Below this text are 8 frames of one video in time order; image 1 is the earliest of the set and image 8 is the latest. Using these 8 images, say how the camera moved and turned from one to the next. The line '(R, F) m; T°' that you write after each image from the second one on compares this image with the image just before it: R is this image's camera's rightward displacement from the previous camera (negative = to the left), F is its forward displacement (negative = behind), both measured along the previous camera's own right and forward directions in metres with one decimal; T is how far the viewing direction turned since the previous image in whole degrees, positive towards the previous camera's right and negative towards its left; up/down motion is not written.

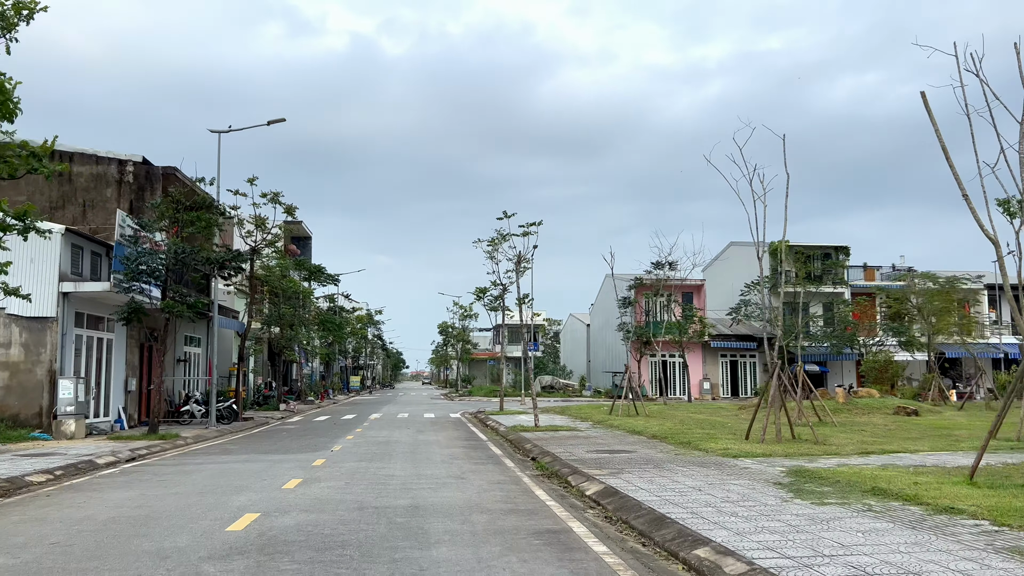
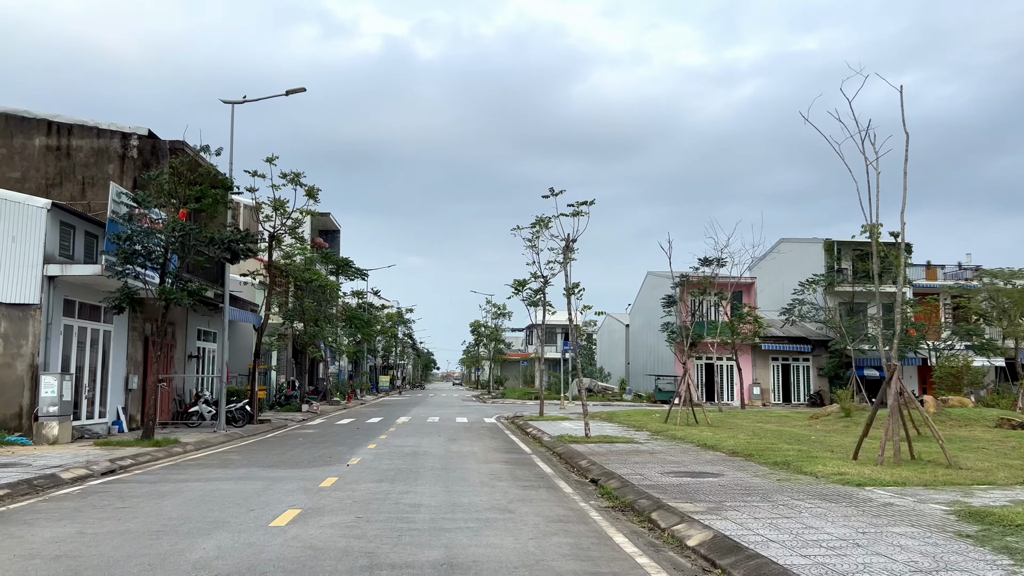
(-0.4, +2.8) m; -2°
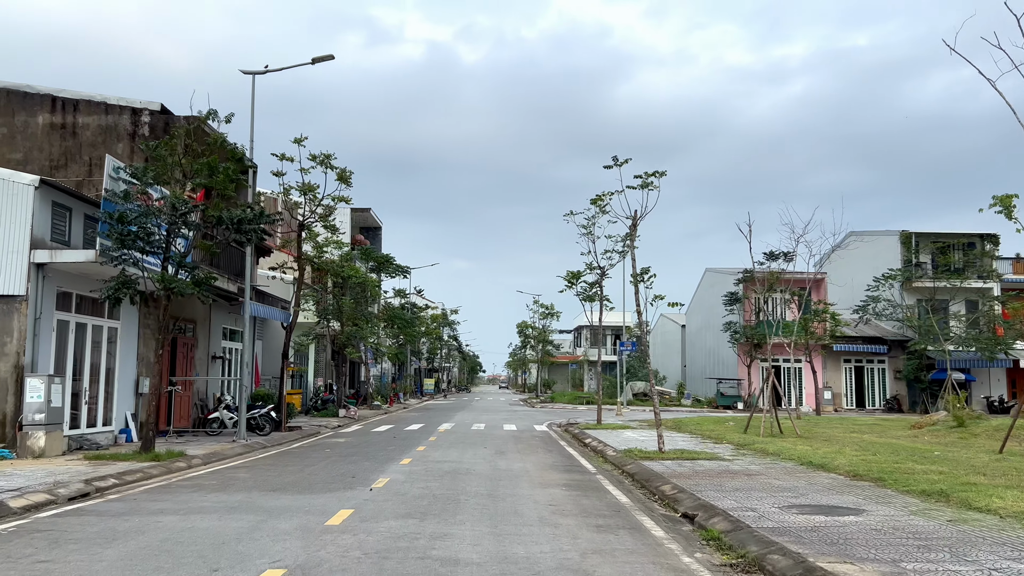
(-0.2, +2.7) m; -3°
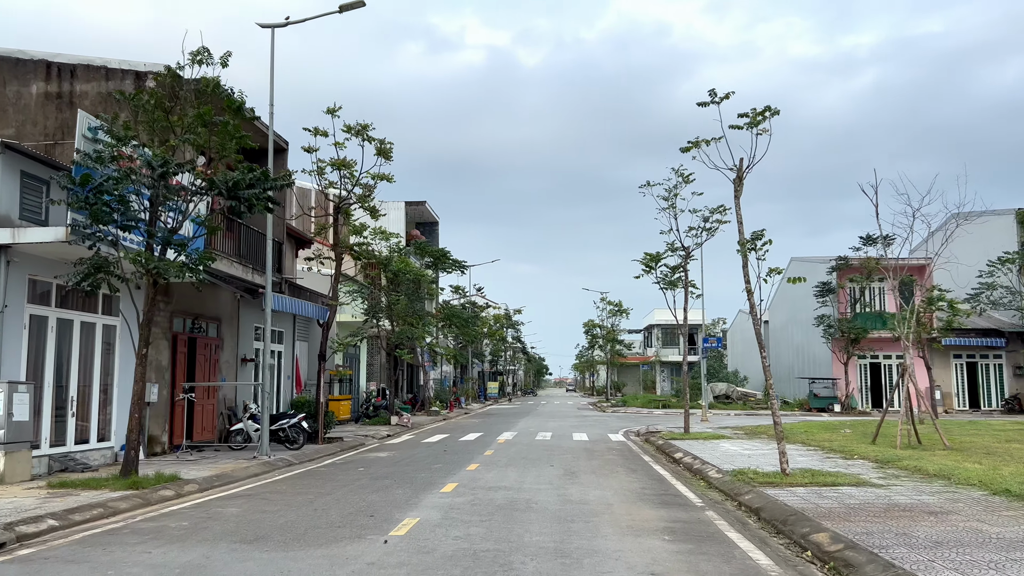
(-0.1, +3.4) m; -5°
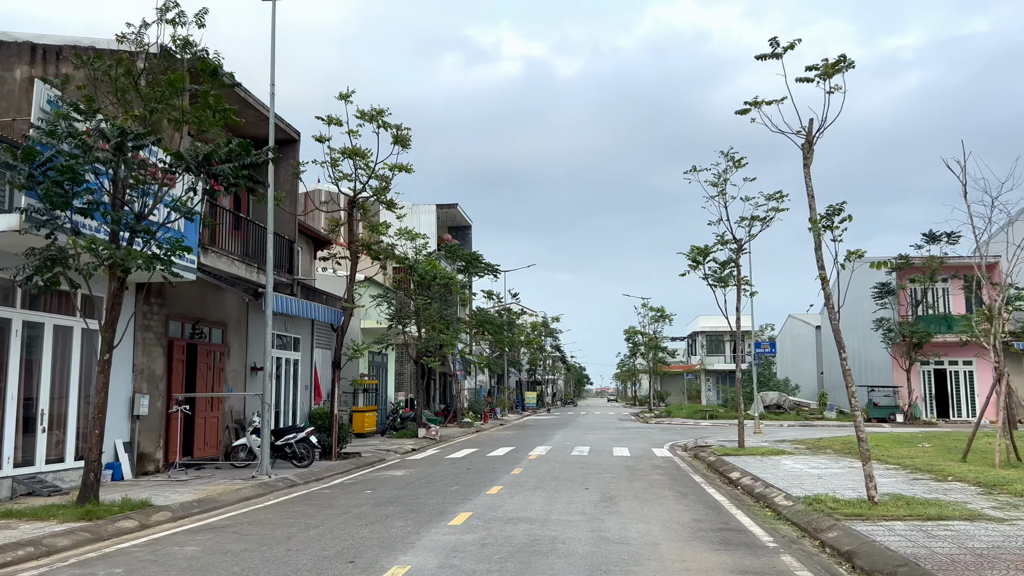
(+0.2, +2.0) m; -3°
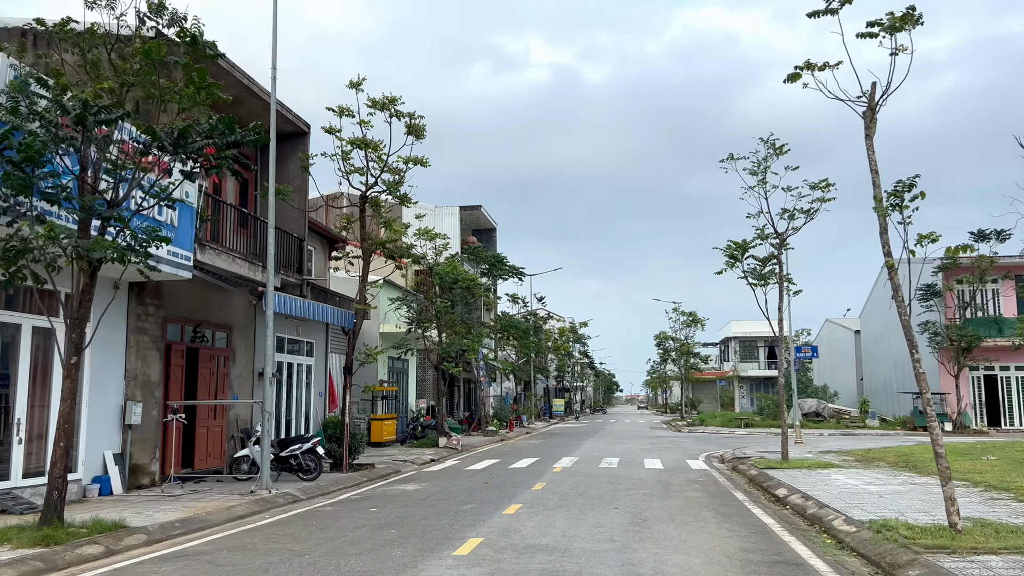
(+0.1, +1.3) m; -2°
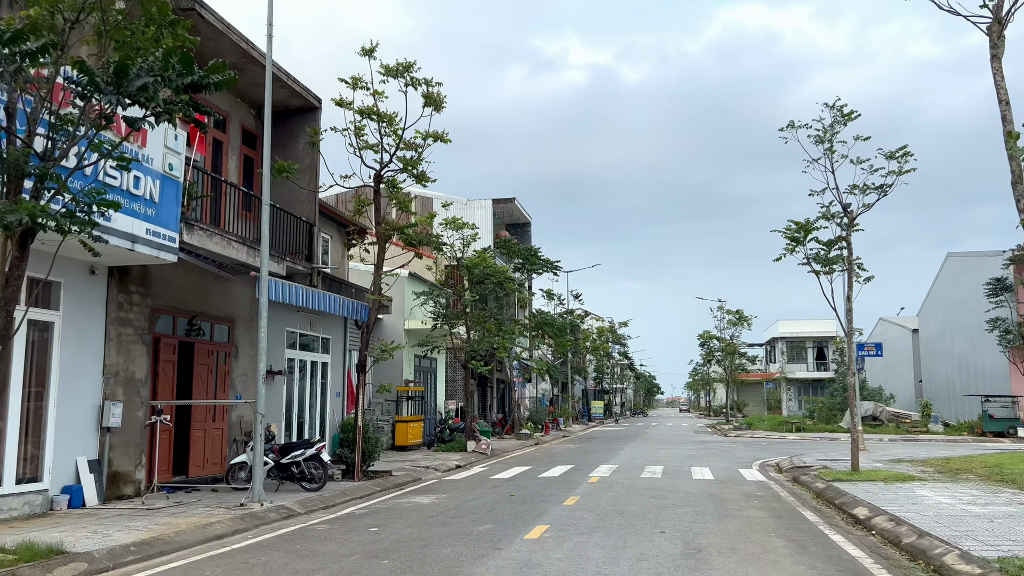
(+0.2, +1.9) m; -3°
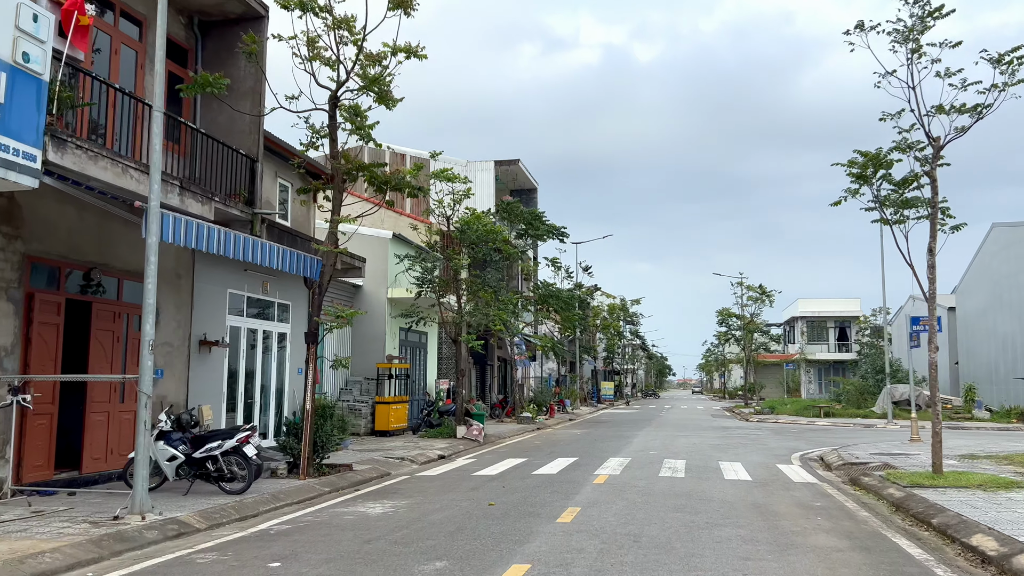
(+0.4, +3.2) m; -1°
